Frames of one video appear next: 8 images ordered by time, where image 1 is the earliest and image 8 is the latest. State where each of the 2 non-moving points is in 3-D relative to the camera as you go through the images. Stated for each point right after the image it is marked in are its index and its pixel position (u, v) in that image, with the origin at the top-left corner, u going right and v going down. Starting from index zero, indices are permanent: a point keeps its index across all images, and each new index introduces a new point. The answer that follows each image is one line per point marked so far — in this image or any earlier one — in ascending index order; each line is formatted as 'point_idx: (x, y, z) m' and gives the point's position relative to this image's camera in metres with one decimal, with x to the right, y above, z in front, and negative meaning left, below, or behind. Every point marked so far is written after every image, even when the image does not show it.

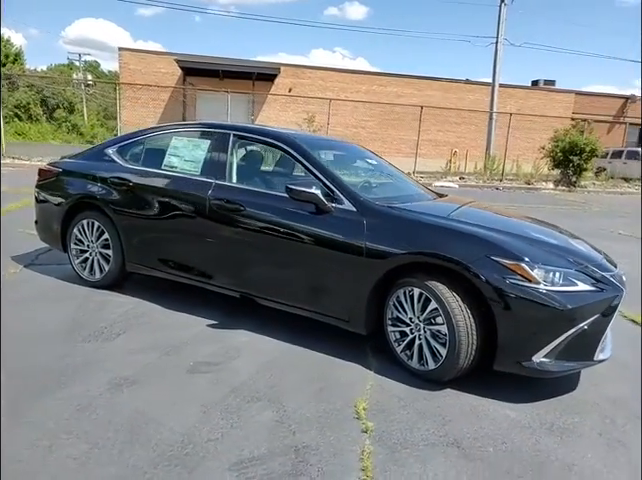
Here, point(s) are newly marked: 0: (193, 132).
0: (-0.9, +0.8, +3.8) m
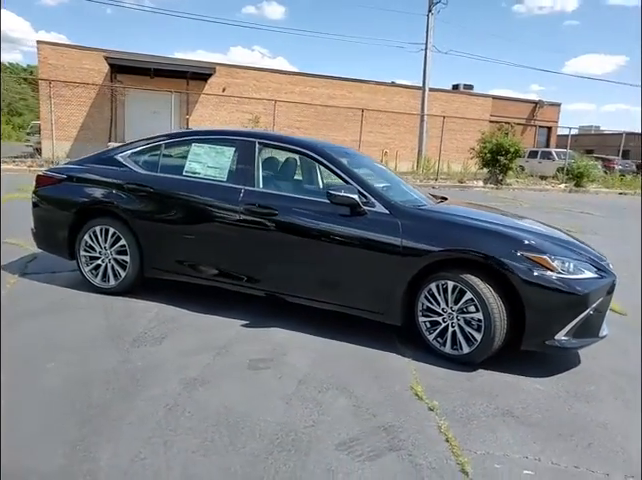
0: (-0.8, +0.8, +3.9) m
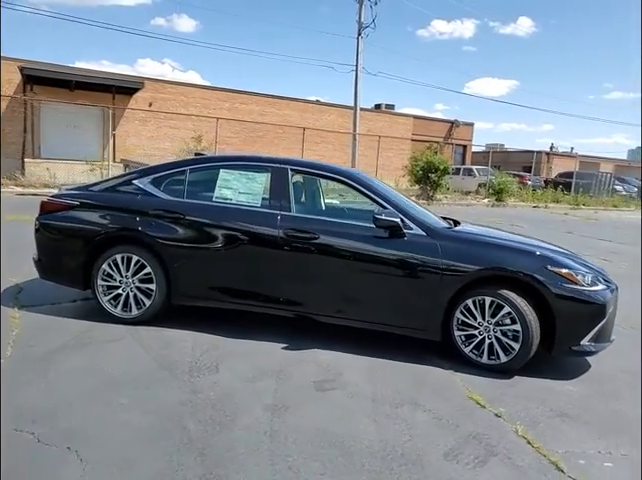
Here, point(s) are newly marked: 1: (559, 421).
0: (-0.6, +0.6, +3.9) m
1: (+1.4, -1.0, +2.8) m
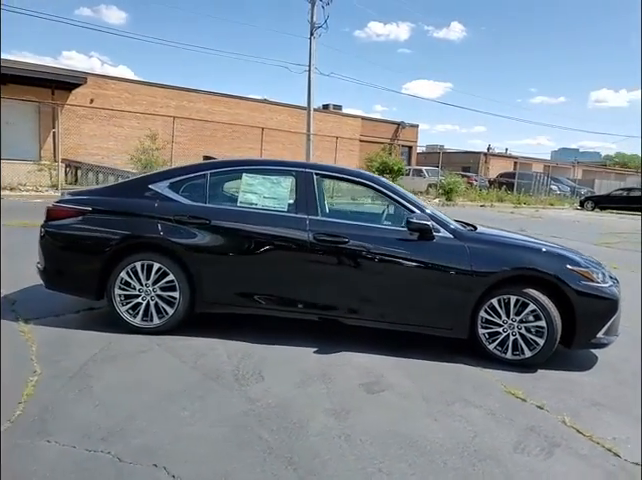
0: (-0.4, +0.5, +3.9) m
1: (+1.7, -1.0, +3.0) m
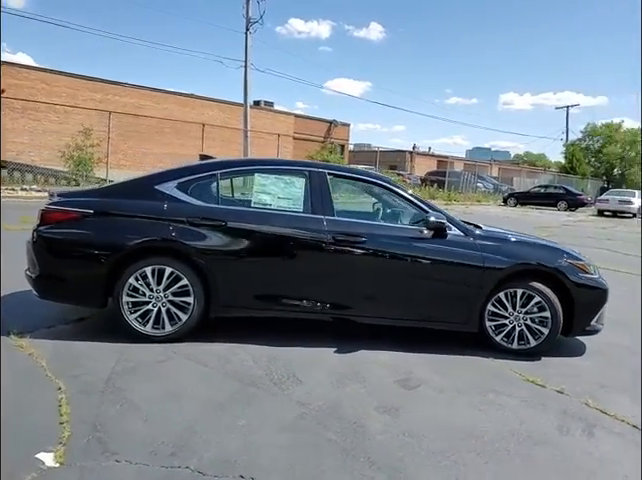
0: (-0.3, +0.5, +3.8) m
1: (+1.9, -1.0, +3.3) m
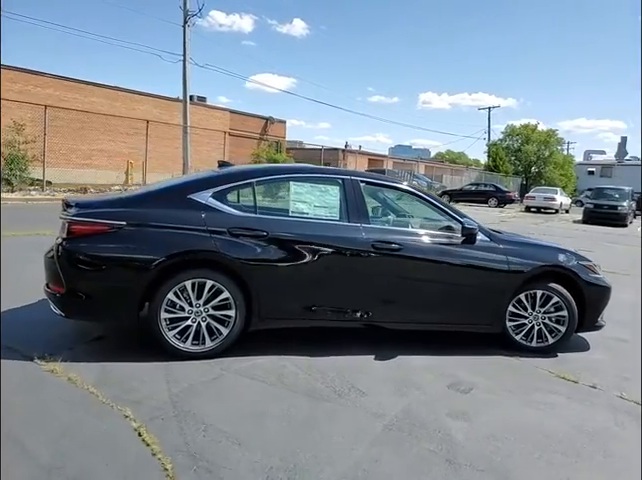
0: (-0.1, +0.5, +3.8) m
1: (+2.2, -1.0, +3.6) m
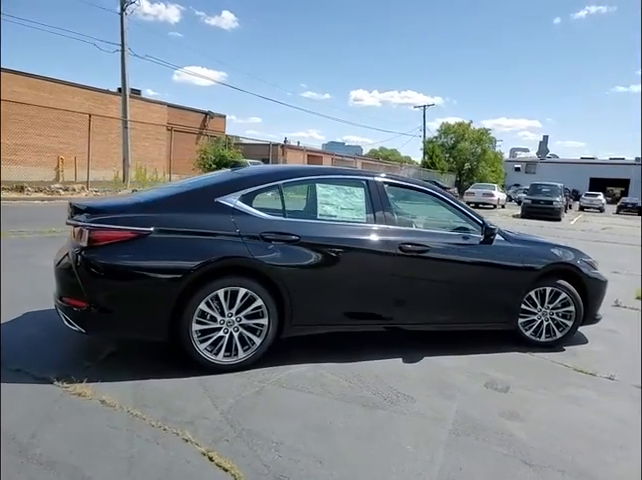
0: (+0.1, +0.5, +3.7) m
1: (+2.5, -1.0, +3.8) m
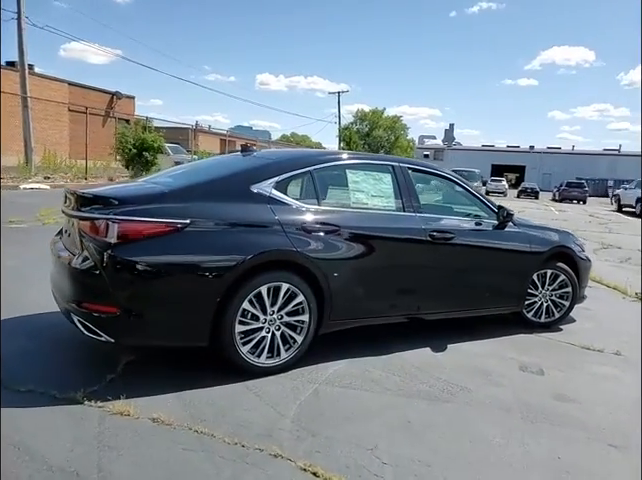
0: (+0.3, +0.5, +3.5) m
1: (+2.6, -0.9, +4.1) m
